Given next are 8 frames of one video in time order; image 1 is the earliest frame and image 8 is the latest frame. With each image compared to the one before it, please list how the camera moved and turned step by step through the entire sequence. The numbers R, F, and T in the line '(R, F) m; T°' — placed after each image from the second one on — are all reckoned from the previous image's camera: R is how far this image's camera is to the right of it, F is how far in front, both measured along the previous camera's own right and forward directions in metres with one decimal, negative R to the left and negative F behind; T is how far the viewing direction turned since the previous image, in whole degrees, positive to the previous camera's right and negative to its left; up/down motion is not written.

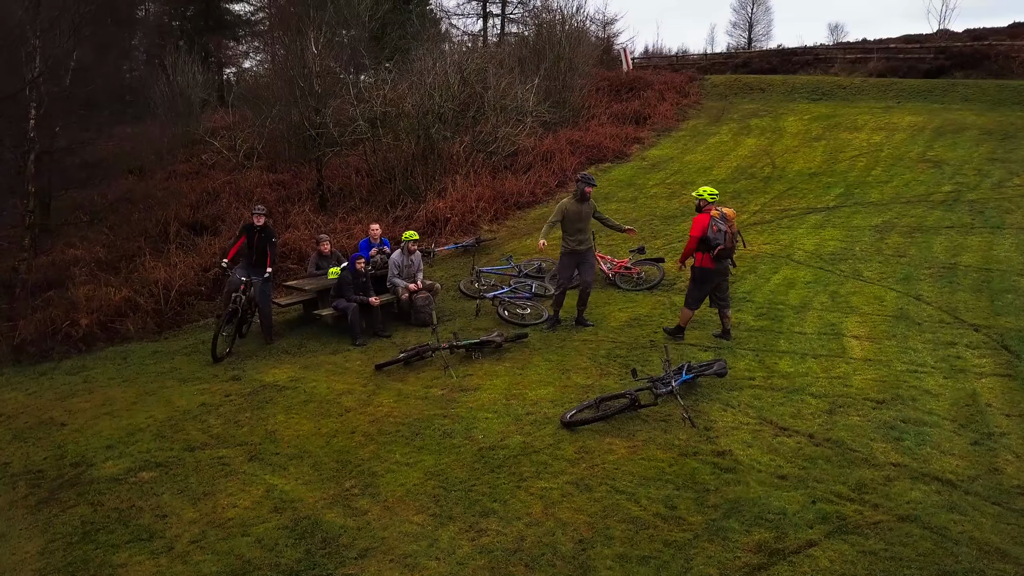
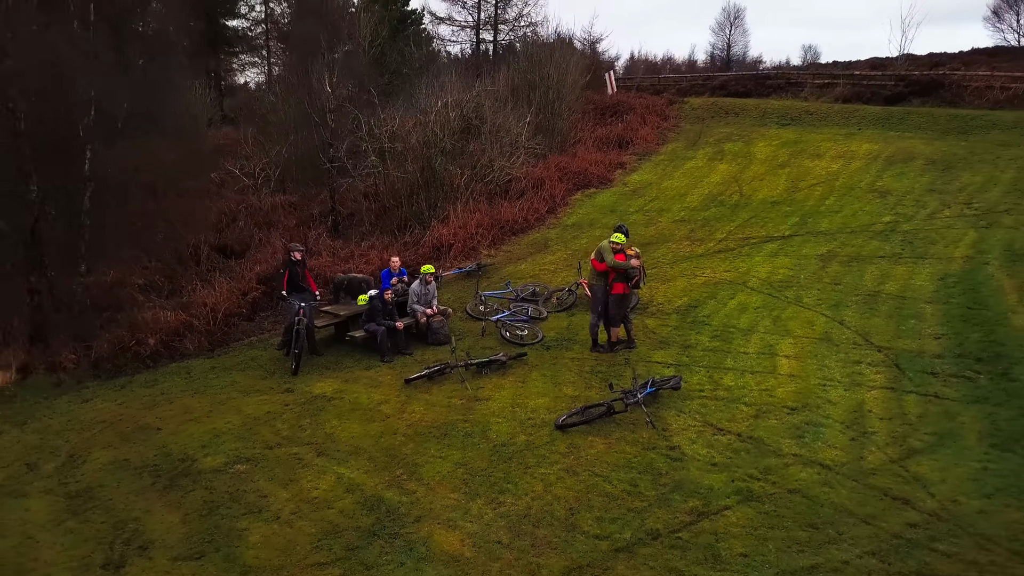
(-0.1, -1.6) m; +1°
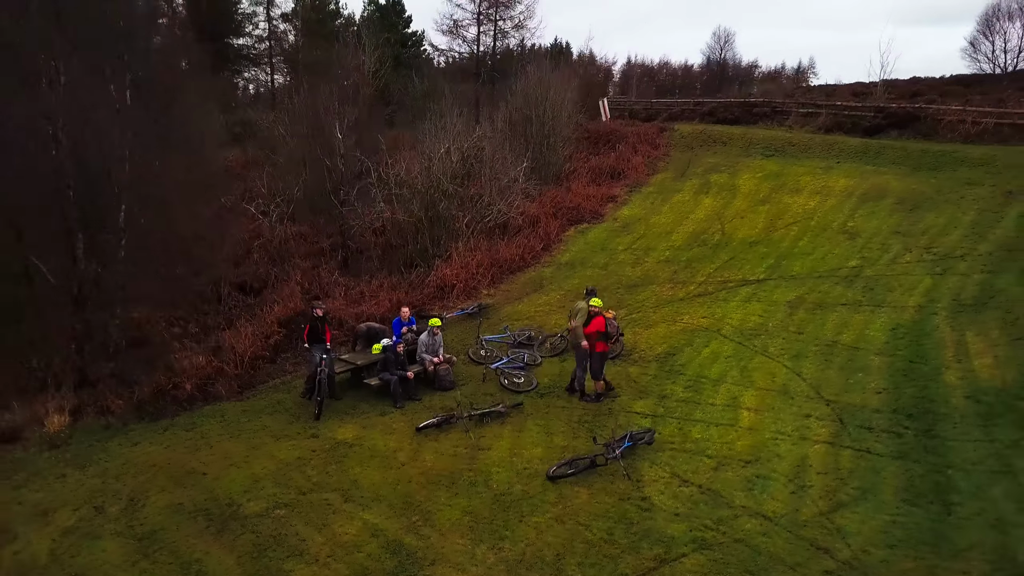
(0.0, -1.2) m; 0°
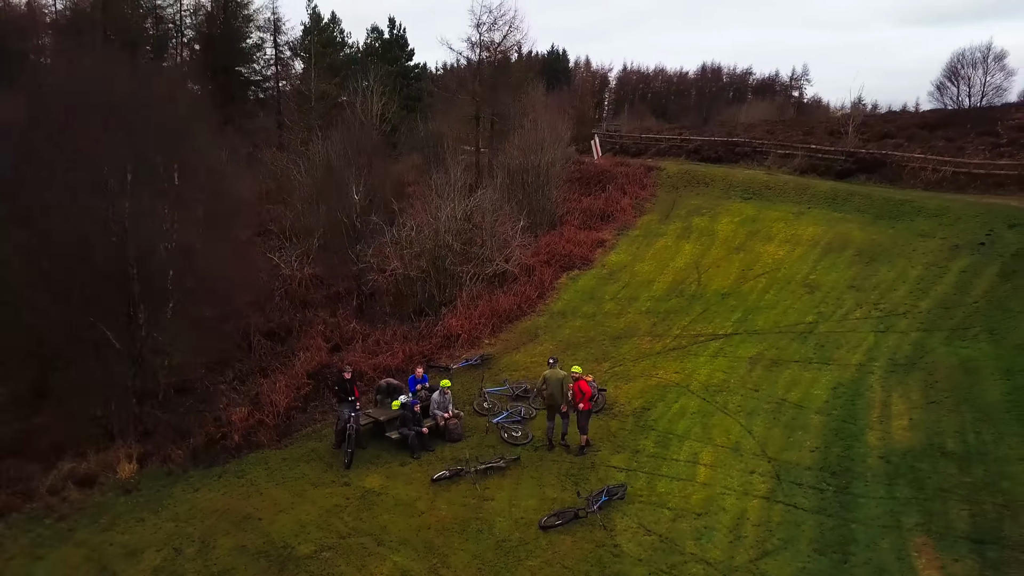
(0.0, -2.0) m; 0°
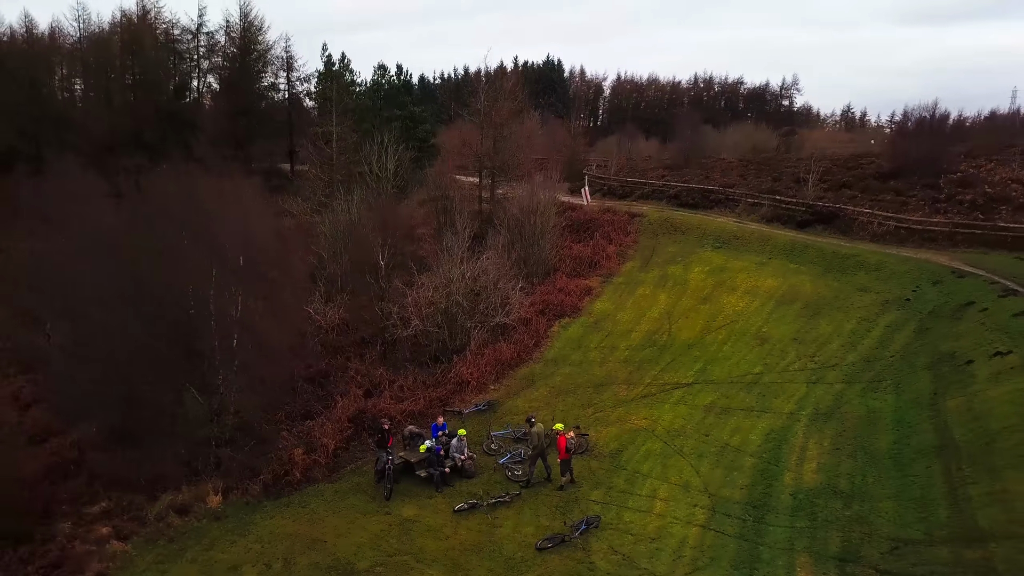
(-0.1, -3.5) m; 0°
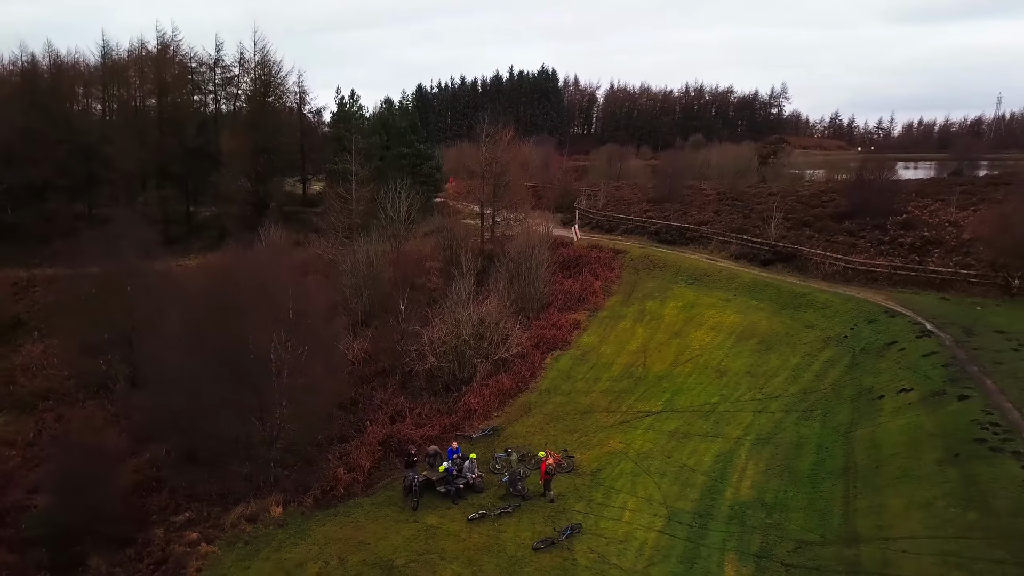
(-0.1, -4.1) m; 0°
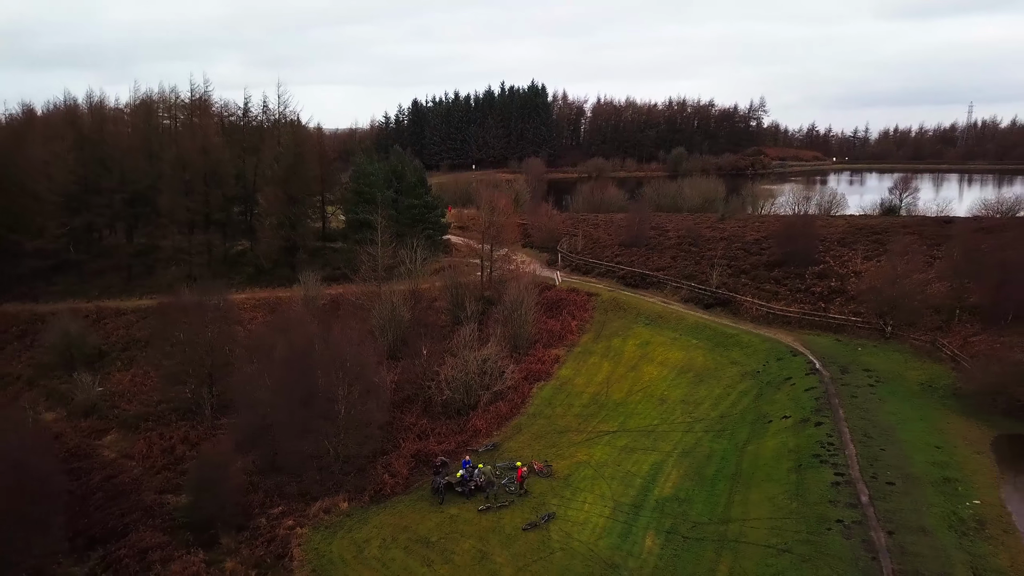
(-0.1, -8.7) m; +1°
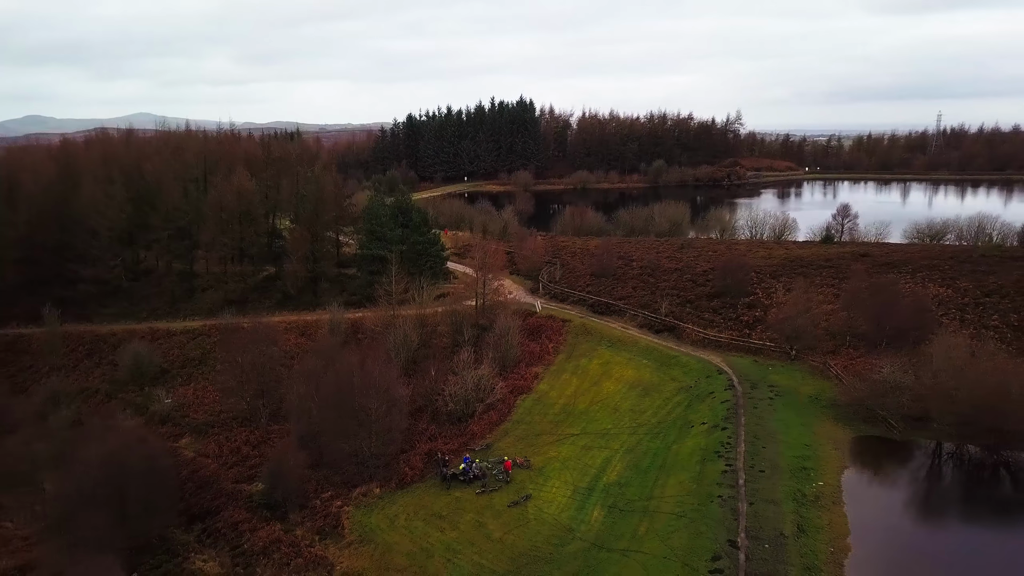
(+0.2, -10.3) m; +1°
